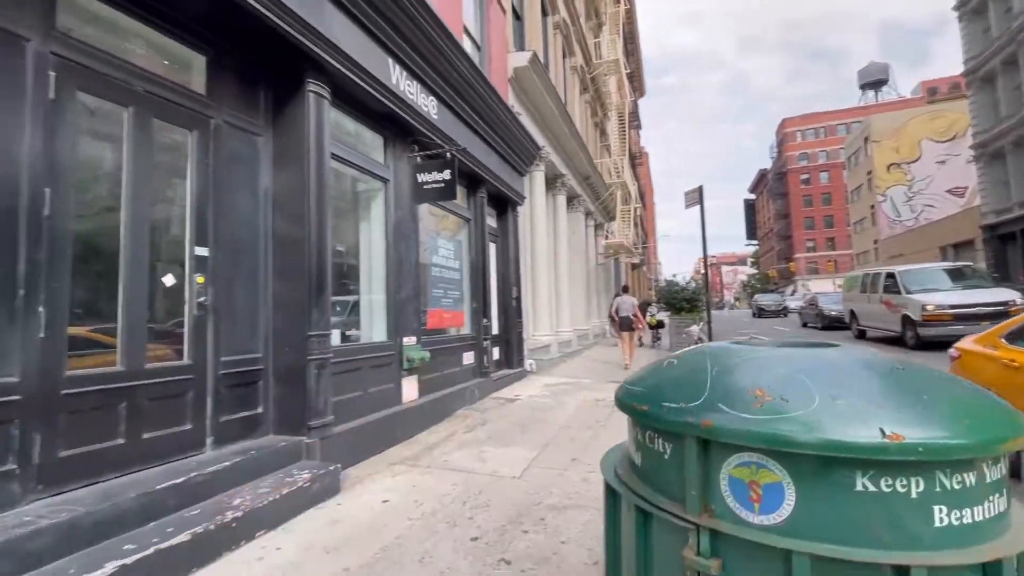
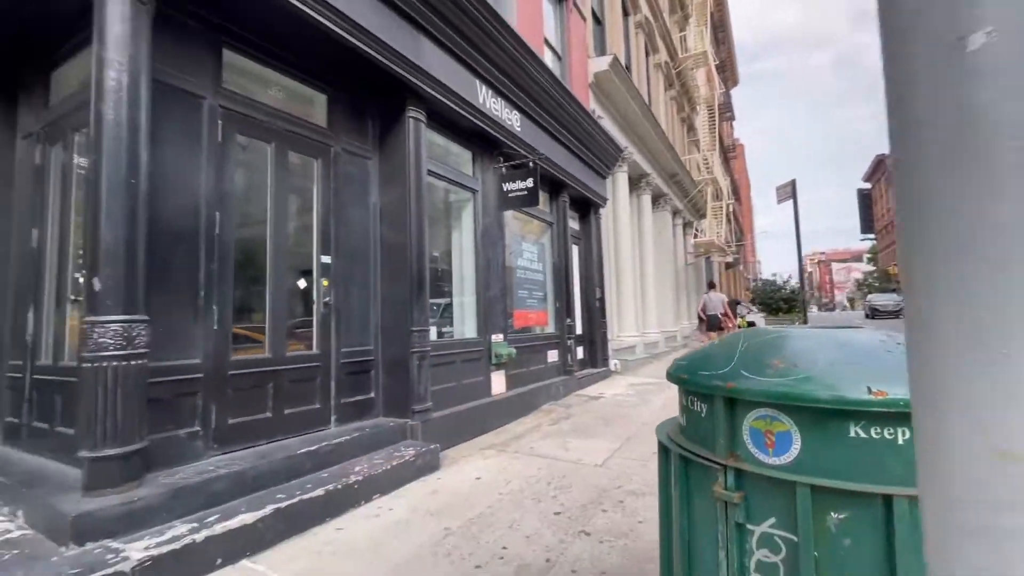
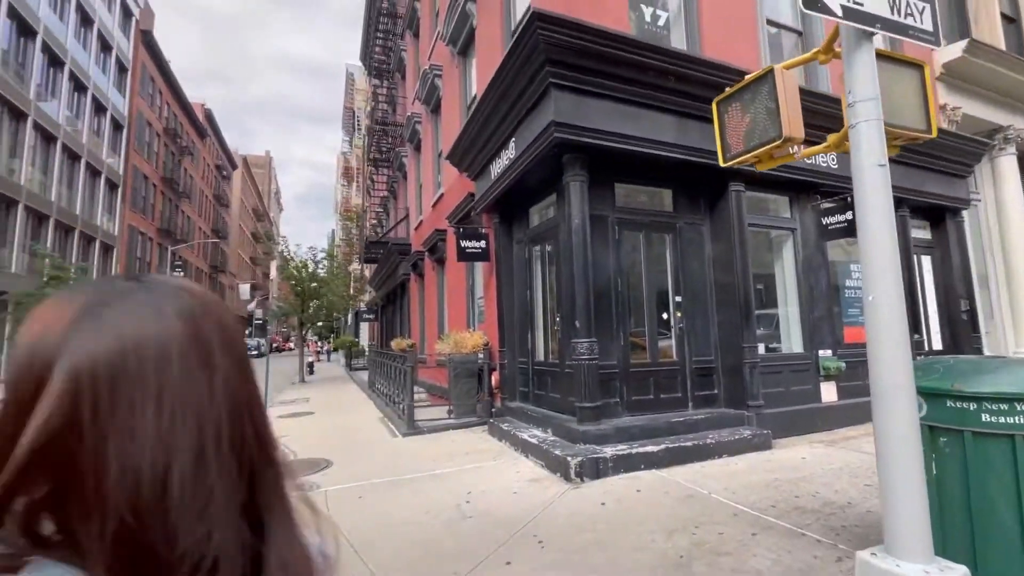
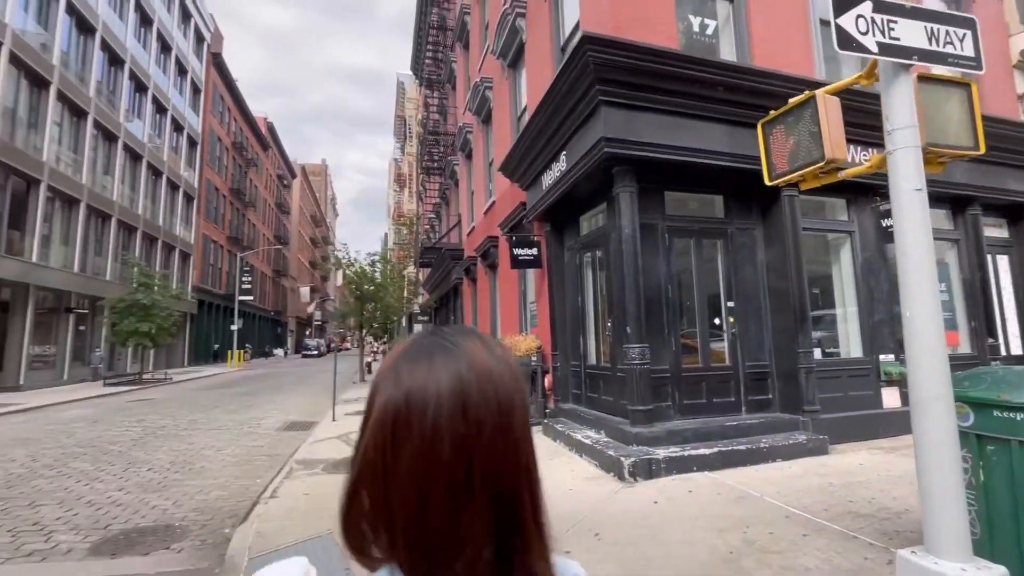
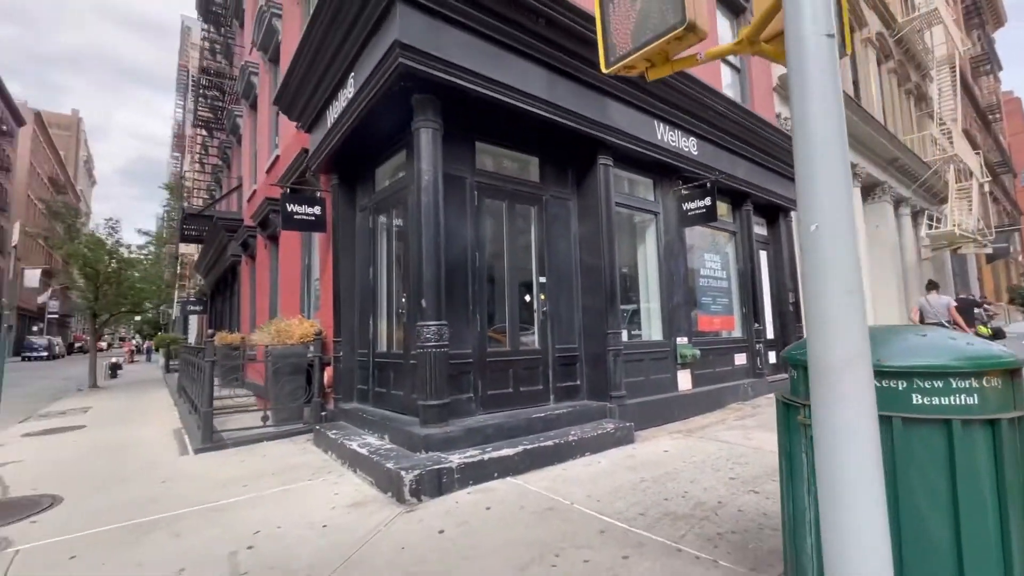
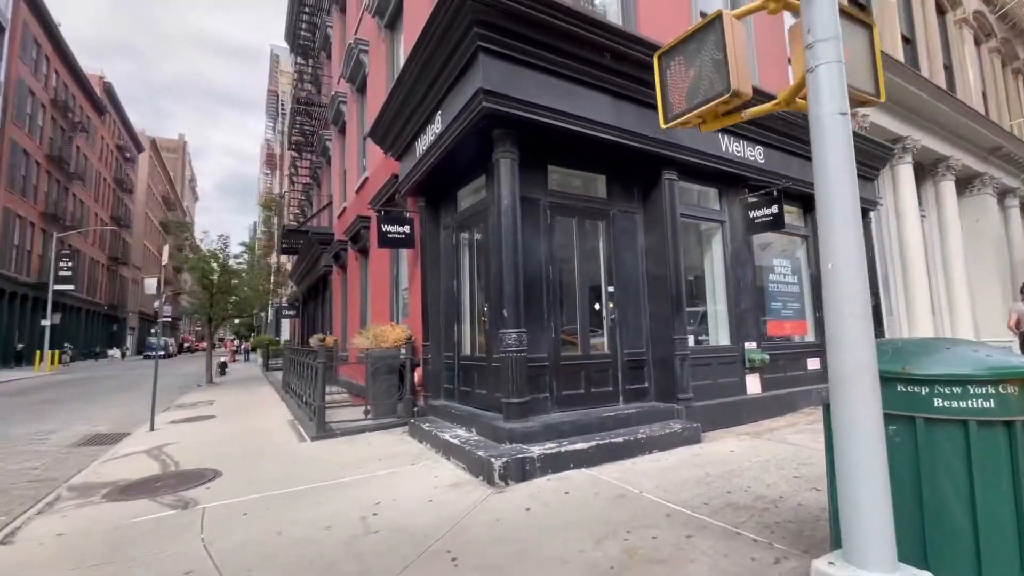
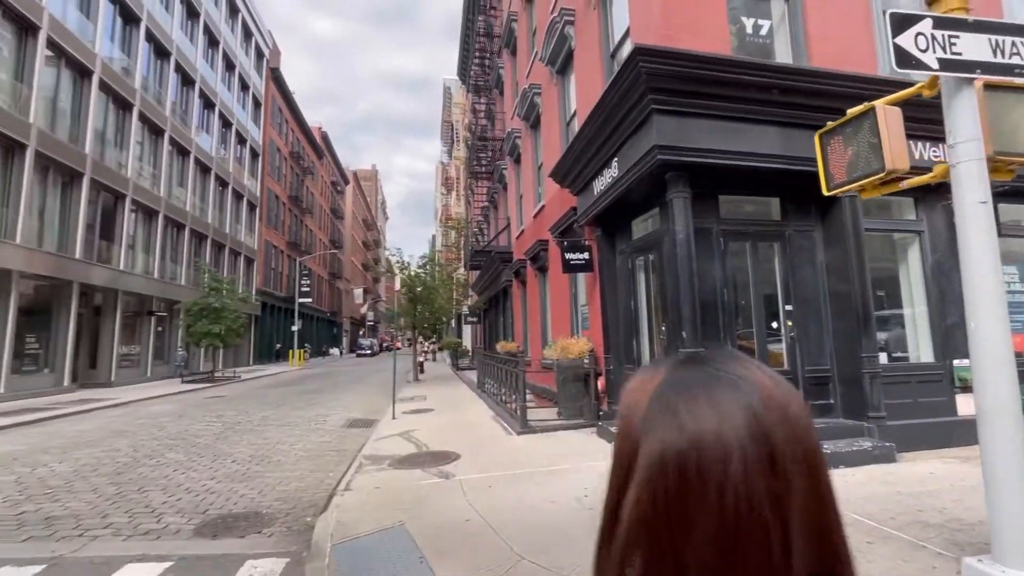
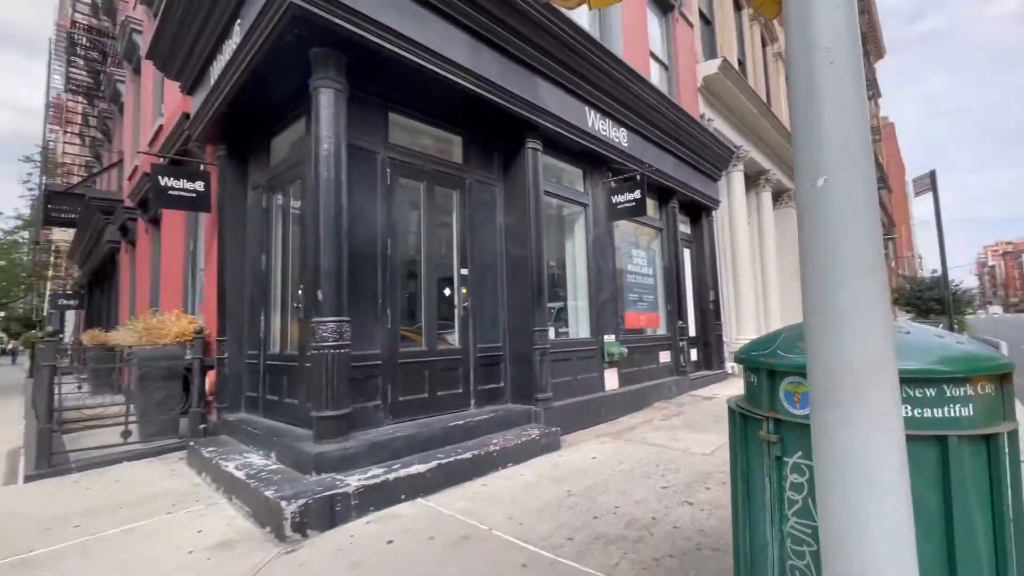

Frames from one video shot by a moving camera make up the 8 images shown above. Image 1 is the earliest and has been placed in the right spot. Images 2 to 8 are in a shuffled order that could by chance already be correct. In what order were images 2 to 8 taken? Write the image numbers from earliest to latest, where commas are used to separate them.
2, 8, 5, 6, 3, 4, 7
